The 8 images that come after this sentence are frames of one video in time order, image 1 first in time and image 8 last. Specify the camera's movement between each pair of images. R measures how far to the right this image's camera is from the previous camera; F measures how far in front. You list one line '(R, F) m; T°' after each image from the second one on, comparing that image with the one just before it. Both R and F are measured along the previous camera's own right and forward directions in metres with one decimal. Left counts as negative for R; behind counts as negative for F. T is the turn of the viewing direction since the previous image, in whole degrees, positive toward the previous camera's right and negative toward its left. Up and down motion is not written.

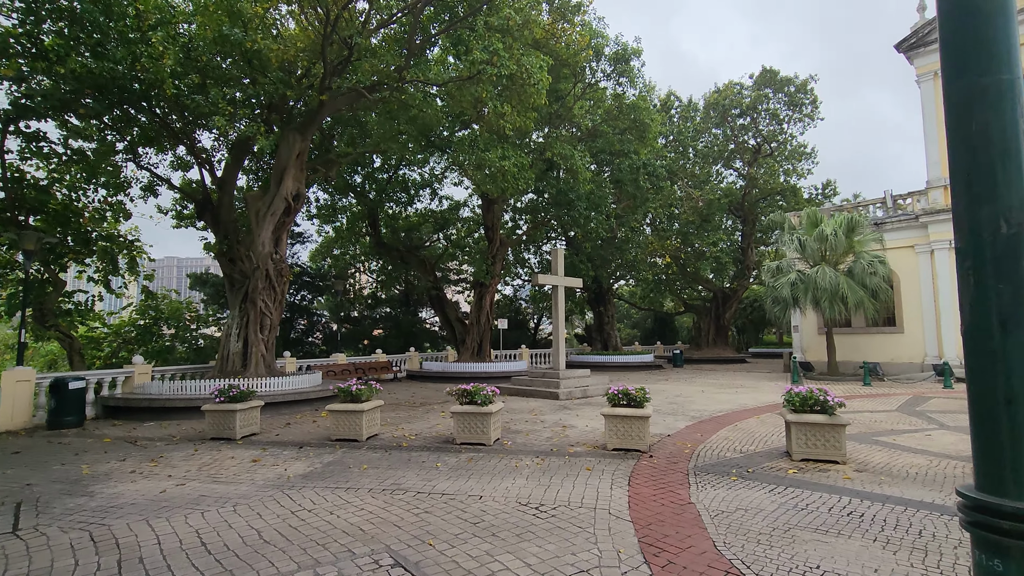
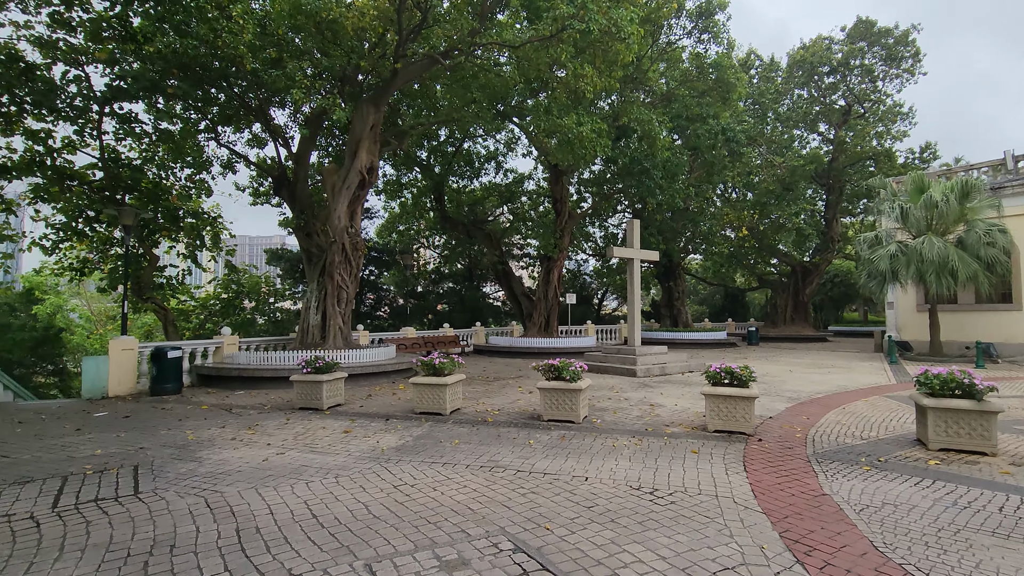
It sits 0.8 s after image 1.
(-0.5, +0.3) m; -6°
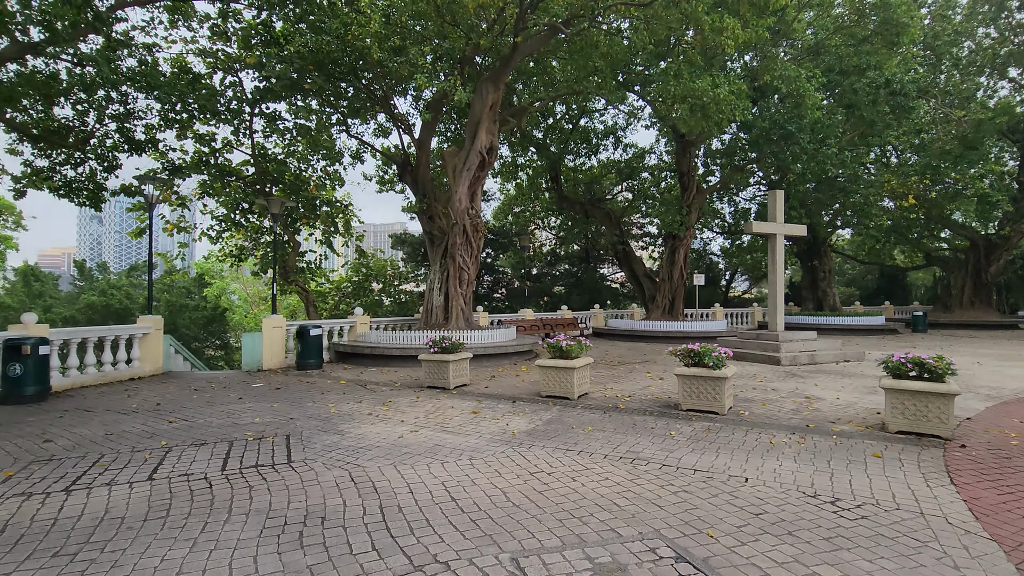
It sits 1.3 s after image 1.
(-0.3, +0.4) m; -12°
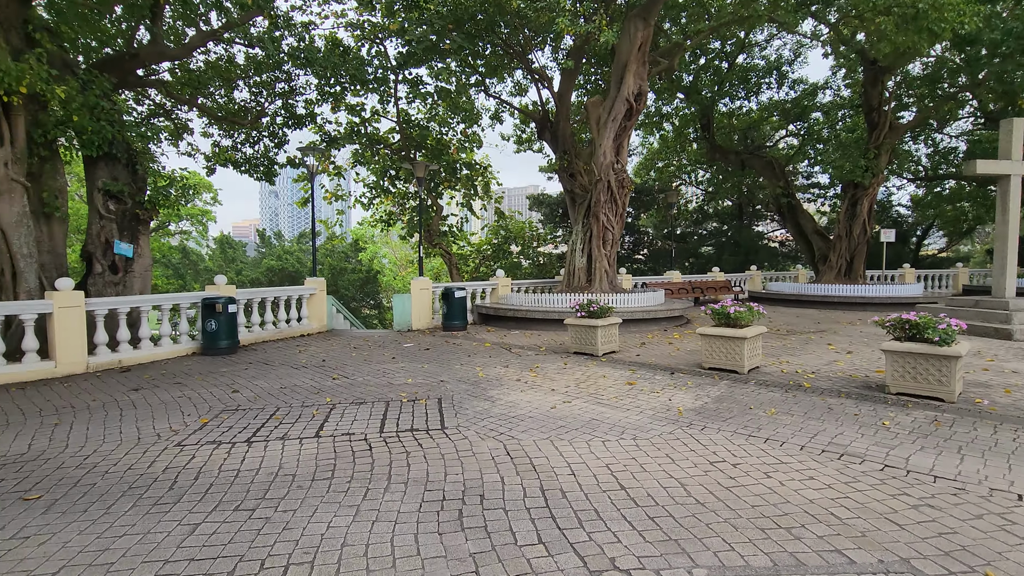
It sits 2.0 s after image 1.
(-0.3, +0.6) m; -14°
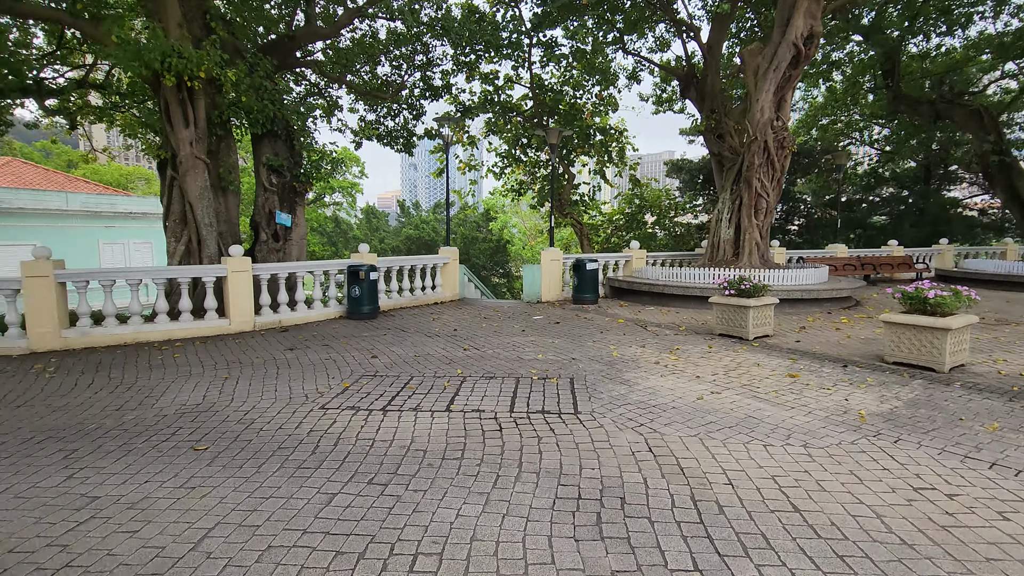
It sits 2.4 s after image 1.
(-0.1, +0.4) m; -14°
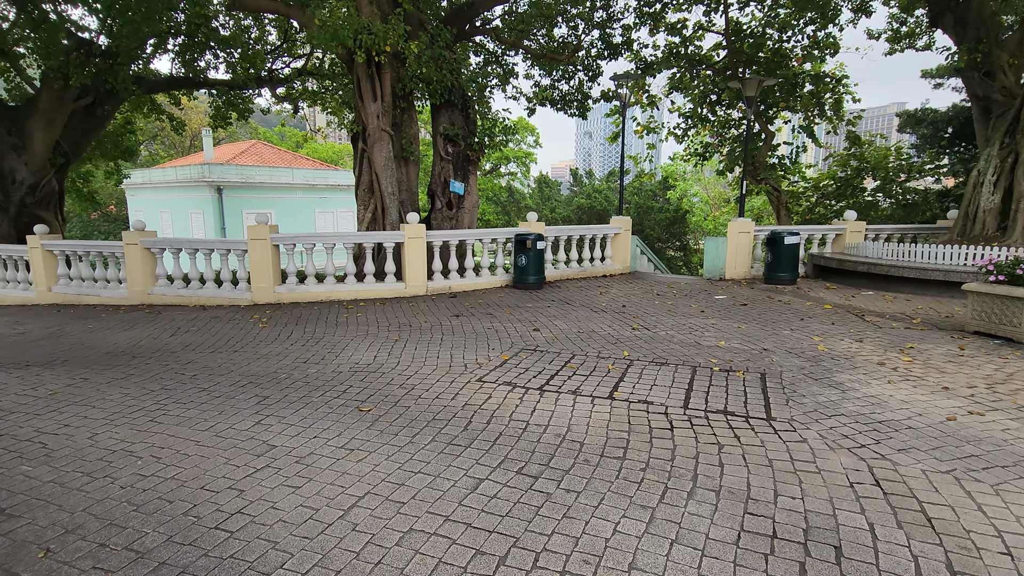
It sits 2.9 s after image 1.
(0.0, +0.5) m; -18°
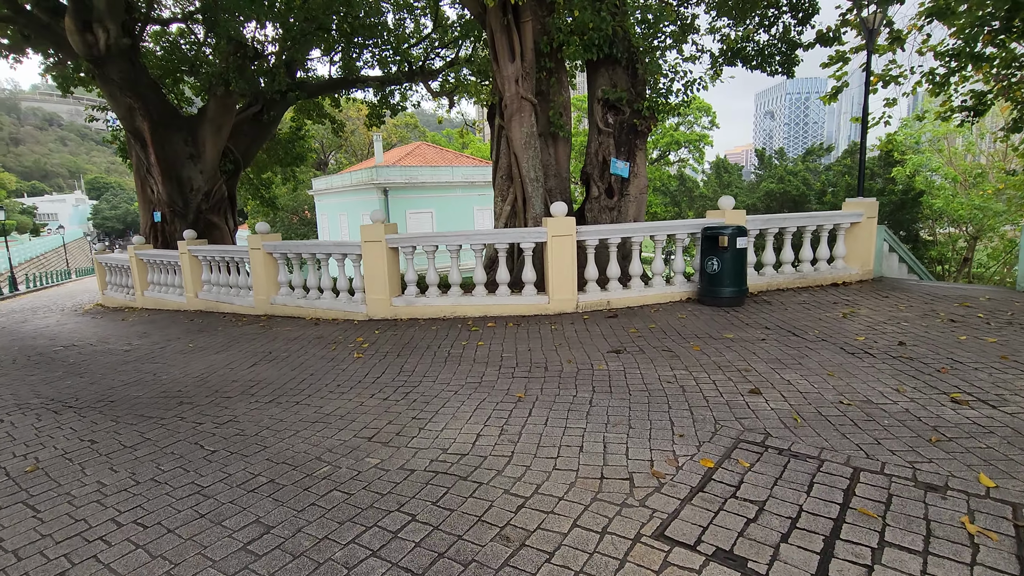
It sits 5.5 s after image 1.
(-0.2, +2.3) m; -18°
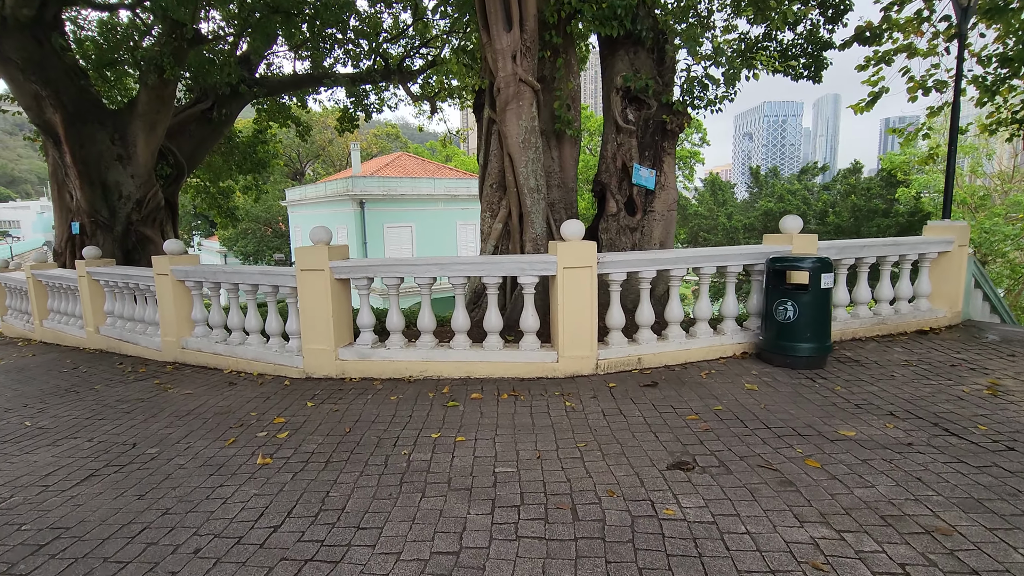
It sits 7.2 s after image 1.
(-0.1, +1.9) m; +2°
